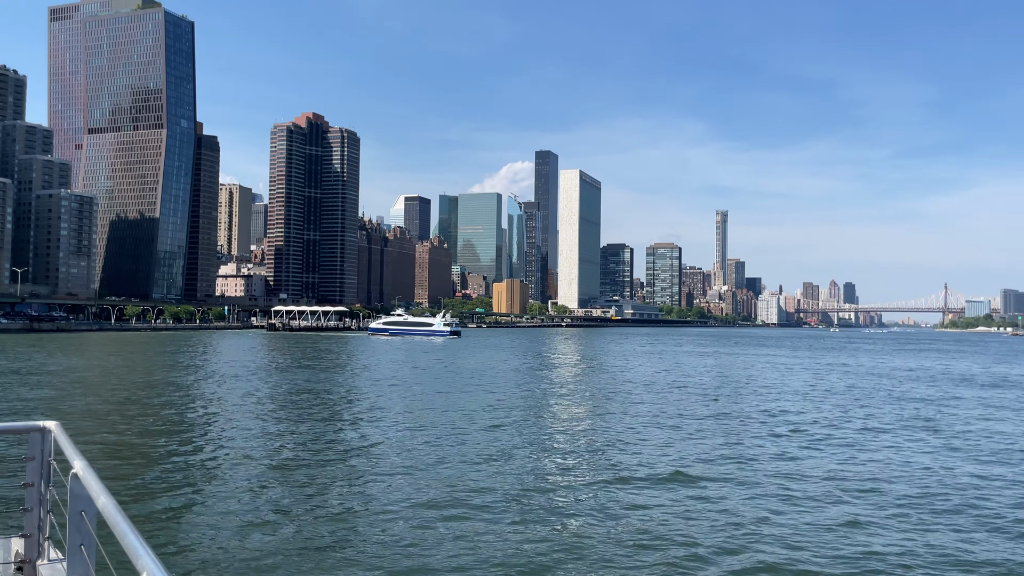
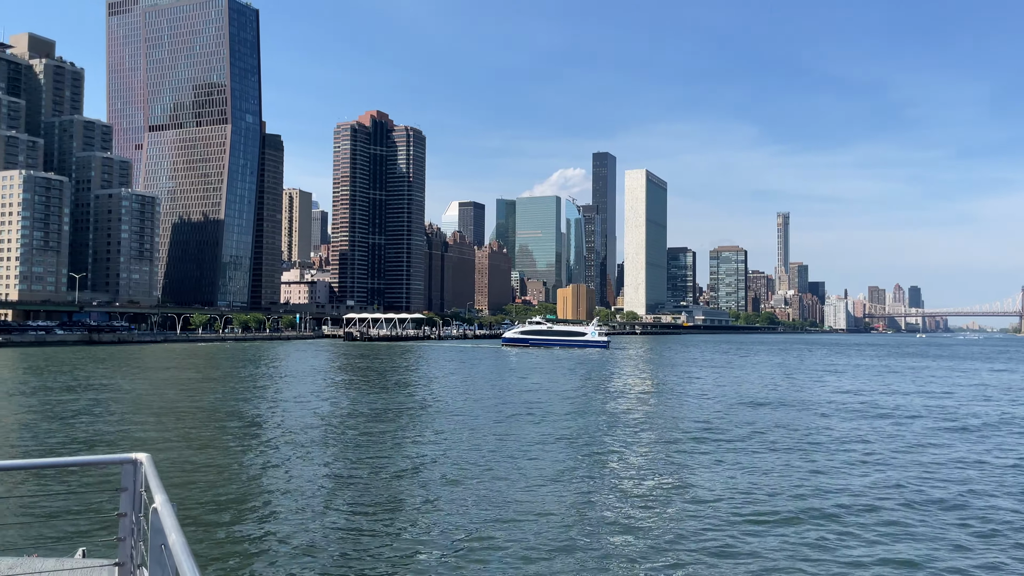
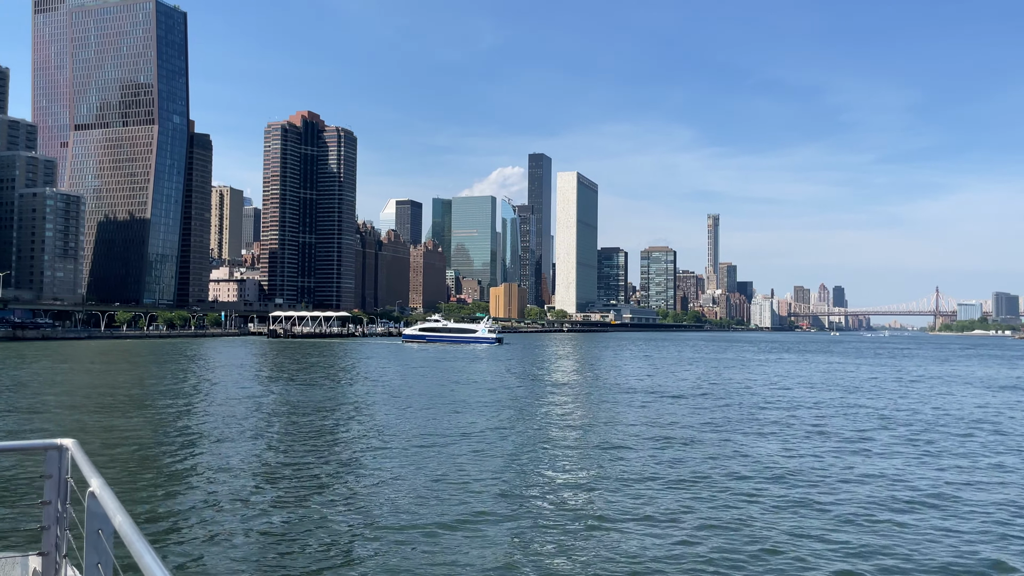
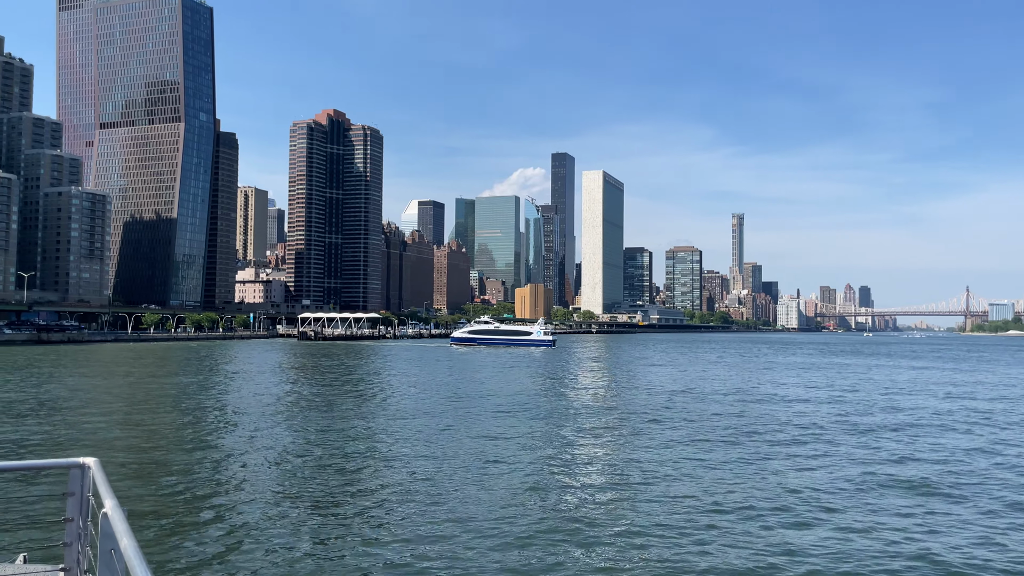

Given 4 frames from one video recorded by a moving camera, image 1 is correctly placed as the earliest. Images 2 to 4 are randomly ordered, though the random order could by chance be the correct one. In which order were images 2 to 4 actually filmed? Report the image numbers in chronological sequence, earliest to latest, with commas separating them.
3, 4, 2
